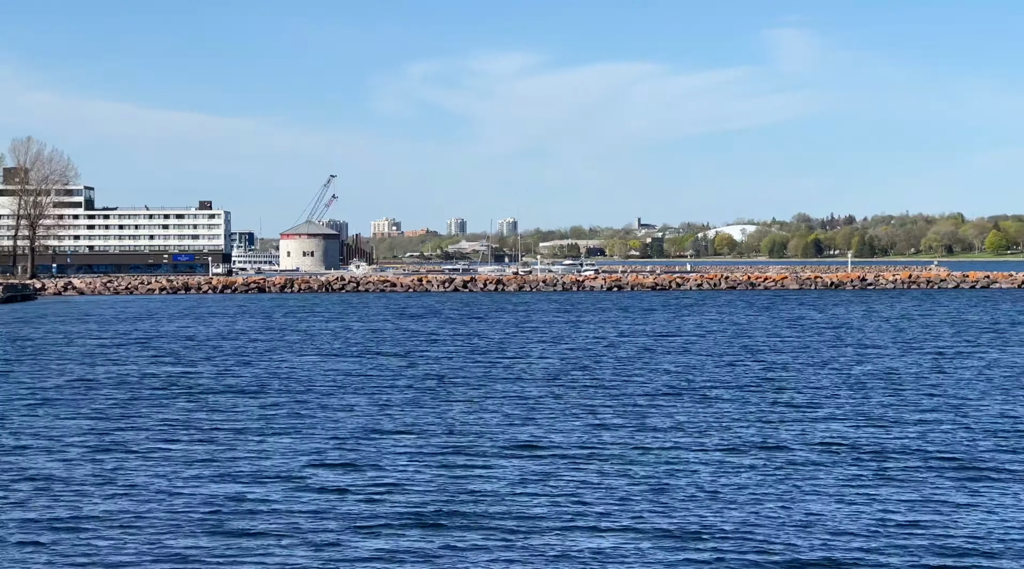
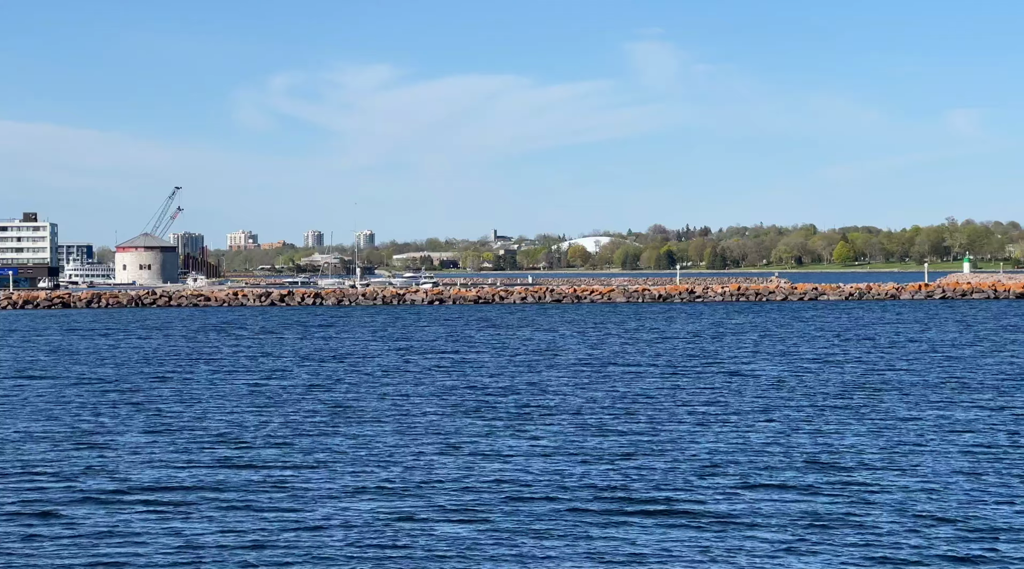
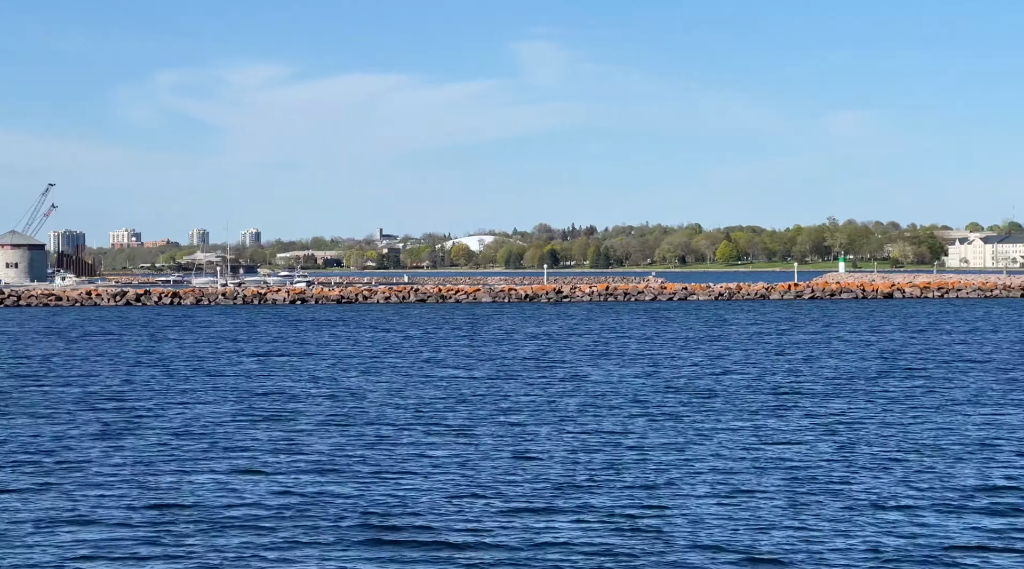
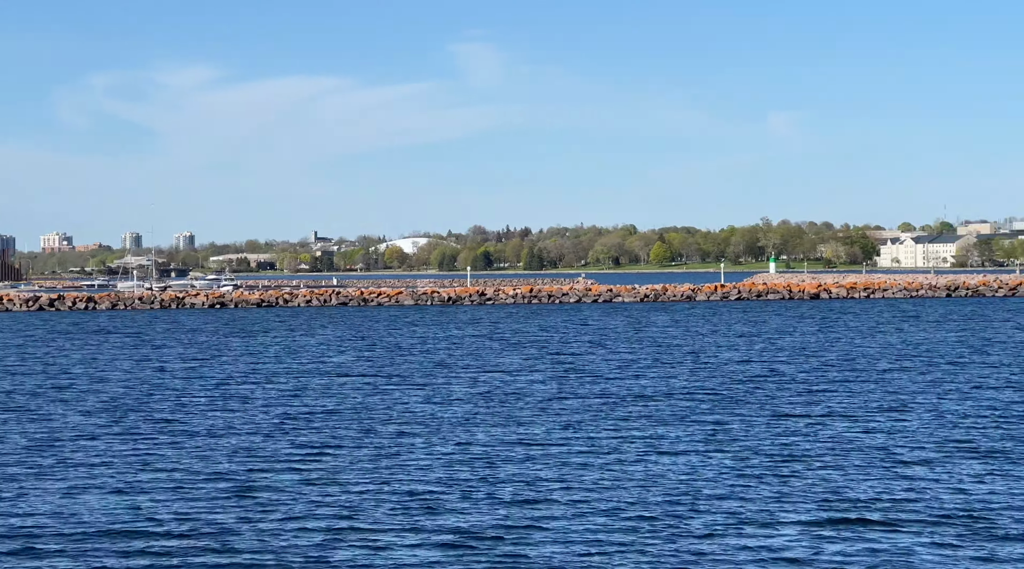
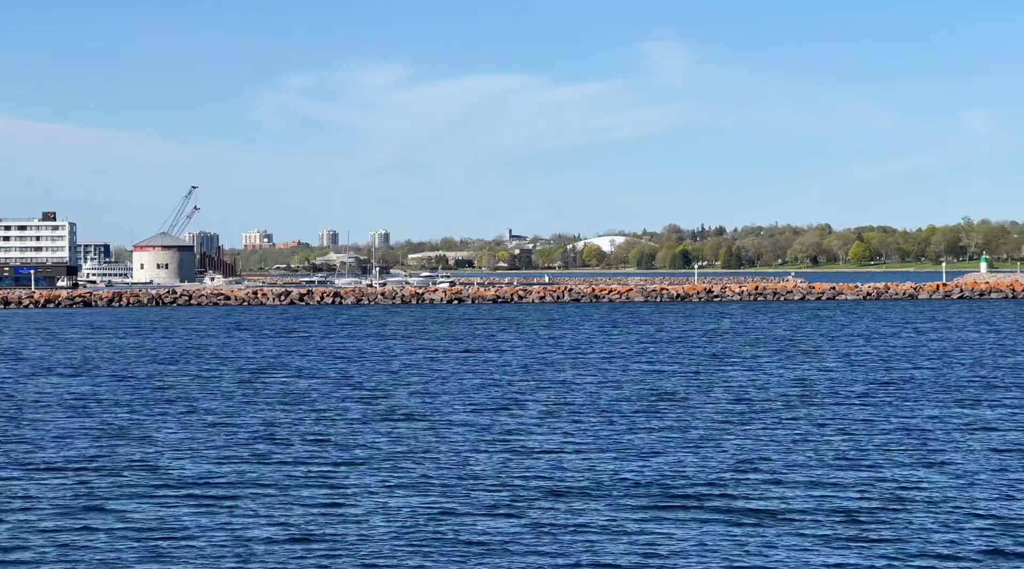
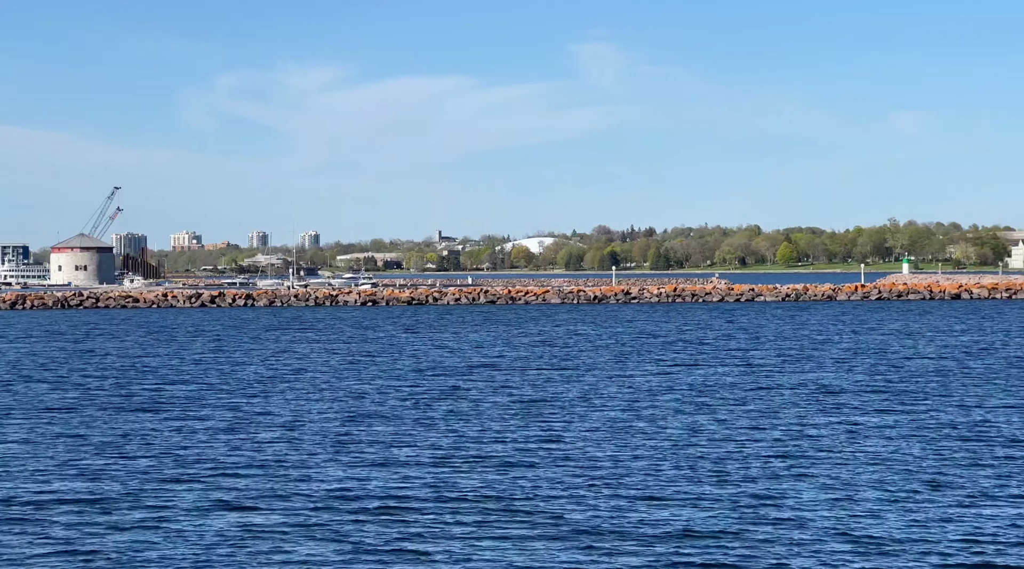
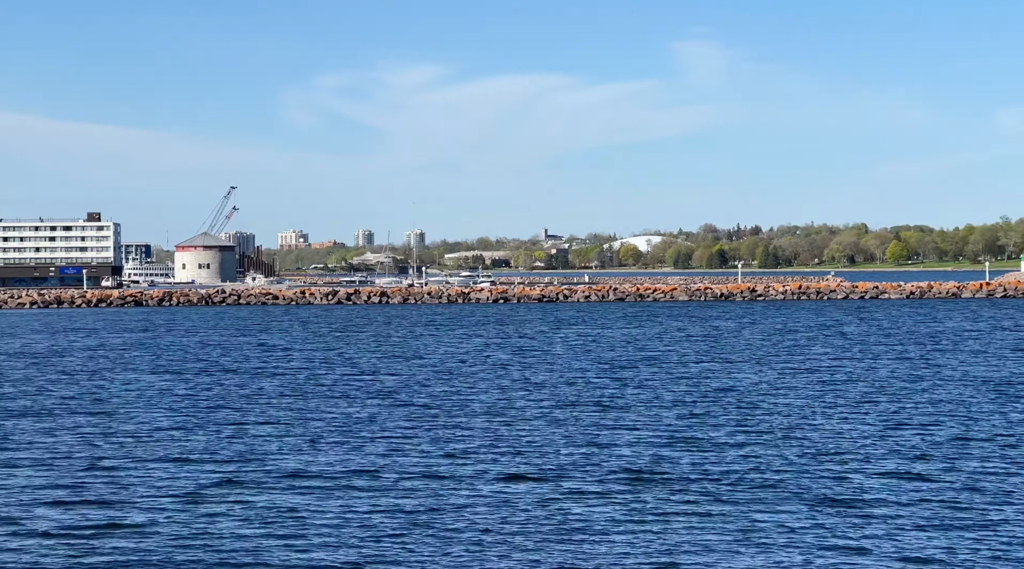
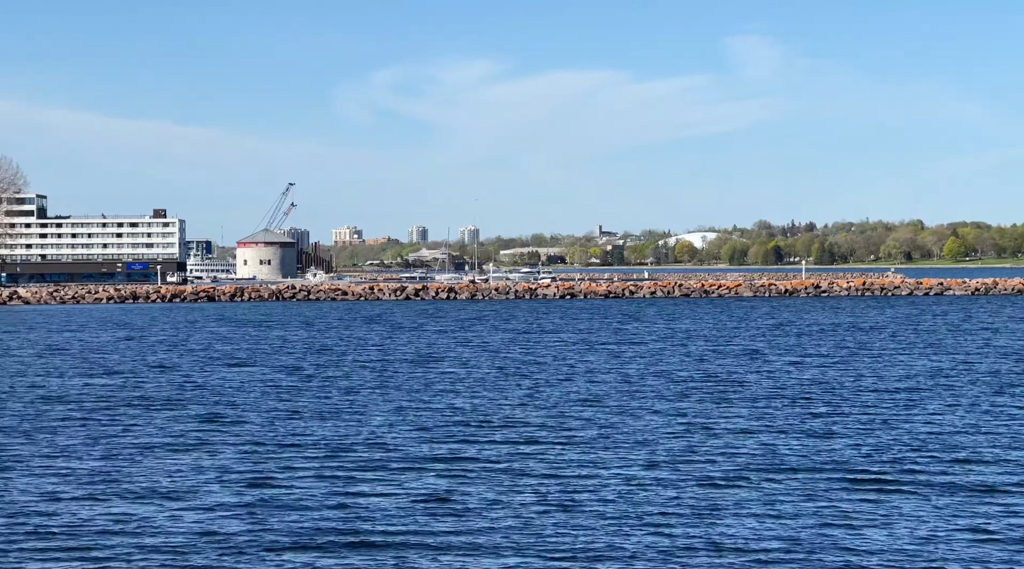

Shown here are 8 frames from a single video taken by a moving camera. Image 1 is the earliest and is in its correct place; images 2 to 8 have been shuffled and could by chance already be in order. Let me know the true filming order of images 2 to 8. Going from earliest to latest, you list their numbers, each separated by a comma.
8, 7, 5, 2, 6, 3, 4
